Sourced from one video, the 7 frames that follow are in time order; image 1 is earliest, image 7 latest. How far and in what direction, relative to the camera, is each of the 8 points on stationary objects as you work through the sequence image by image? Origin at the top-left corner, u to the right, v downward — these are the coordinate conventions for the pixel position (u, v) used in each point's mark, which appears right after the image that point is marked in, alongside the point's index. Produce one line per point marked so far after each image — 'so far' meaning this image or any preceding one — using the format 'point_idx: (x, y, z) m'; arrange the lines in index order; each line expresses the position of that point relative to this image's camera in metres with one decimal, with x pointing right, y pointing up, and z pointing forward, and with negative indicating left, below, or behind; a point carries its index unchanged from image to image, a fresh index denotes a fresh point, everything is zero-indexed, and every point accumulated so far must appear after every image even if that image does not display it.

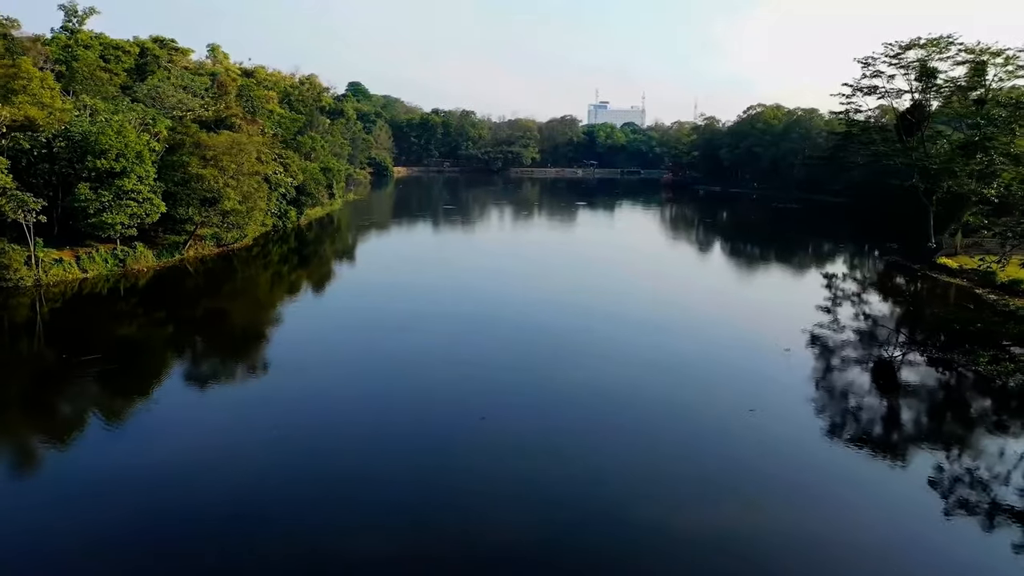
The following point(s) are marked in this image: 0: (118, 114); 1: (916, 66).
0: (-10.9, +4.8, +18.3) m
1: (+10.3, +5.7, +17.0) m
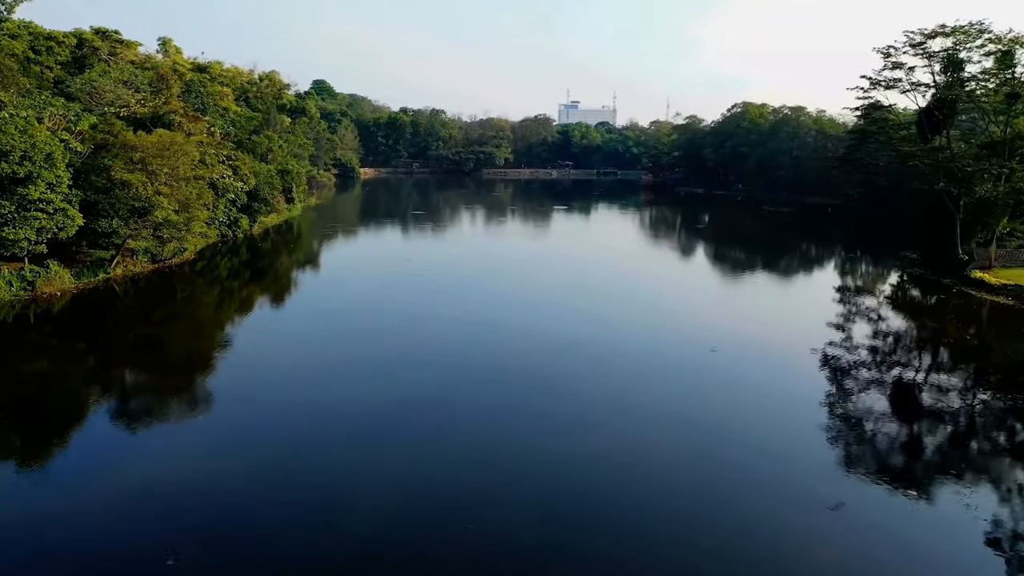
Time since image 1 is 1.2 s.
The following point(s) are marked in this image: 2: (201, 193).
0: (-11.4, +4.2, +15.6) m
1: (+9.9, +5.3, +15.3) m
2: (-8.9, +2.7, +18.7) m
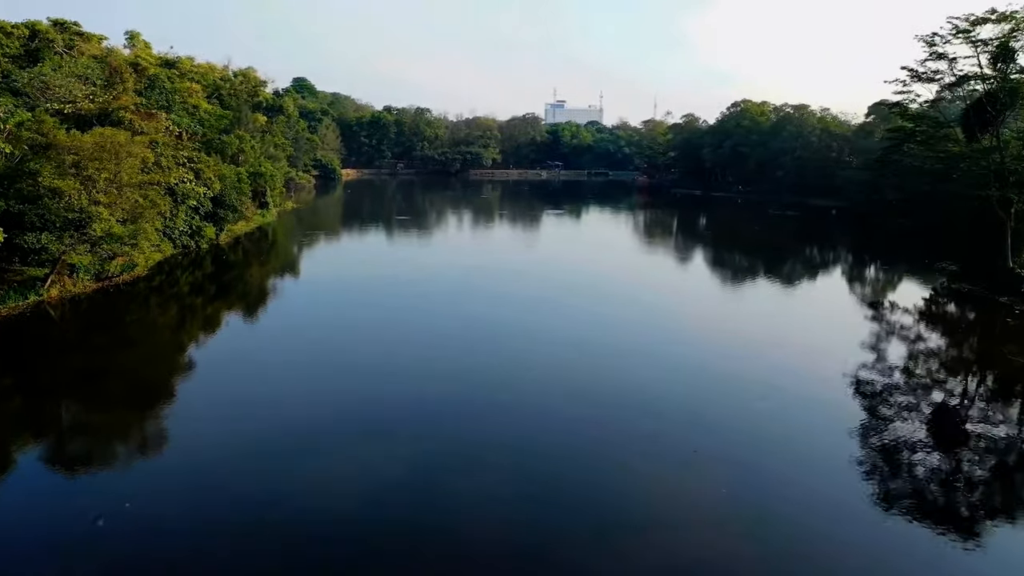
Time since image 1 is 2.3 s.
0: (-11.4, +3.7, +13.5) m
1: (+9.8, +5.0, +13.6) m
2: (-9.0, +2.2, +16.7) m
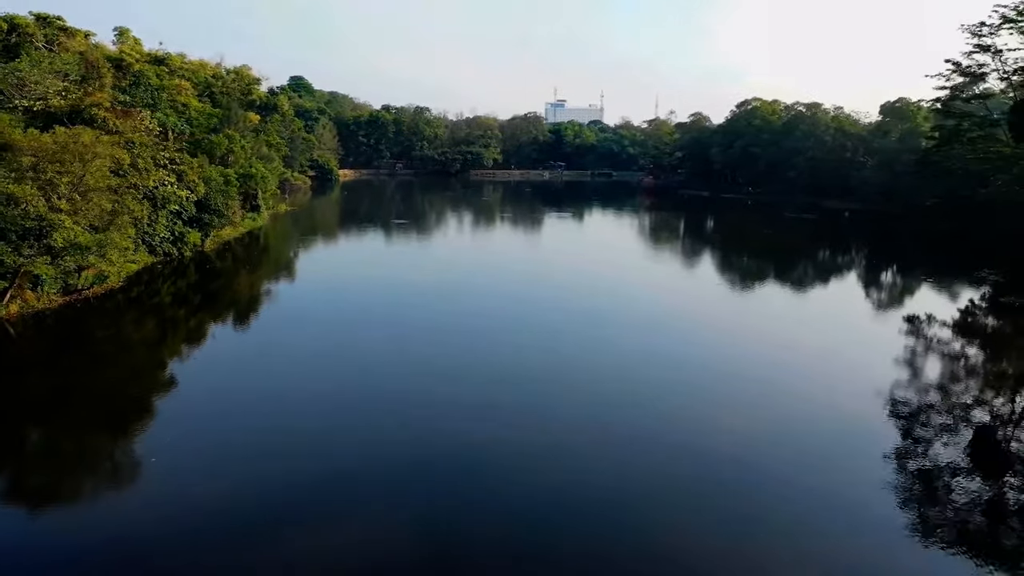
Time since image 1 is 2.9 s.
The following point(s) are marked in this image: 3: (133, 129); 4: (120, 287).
0: (-11.3, +3.5, +12.3) m
1: (+9.9, +4.7, +12.4) m
2: (-8.9, +1.9, +15.4) m
3: (-9.7, +4.1, +17.1) m
4: (-10.7, 0.0, +18.1) m
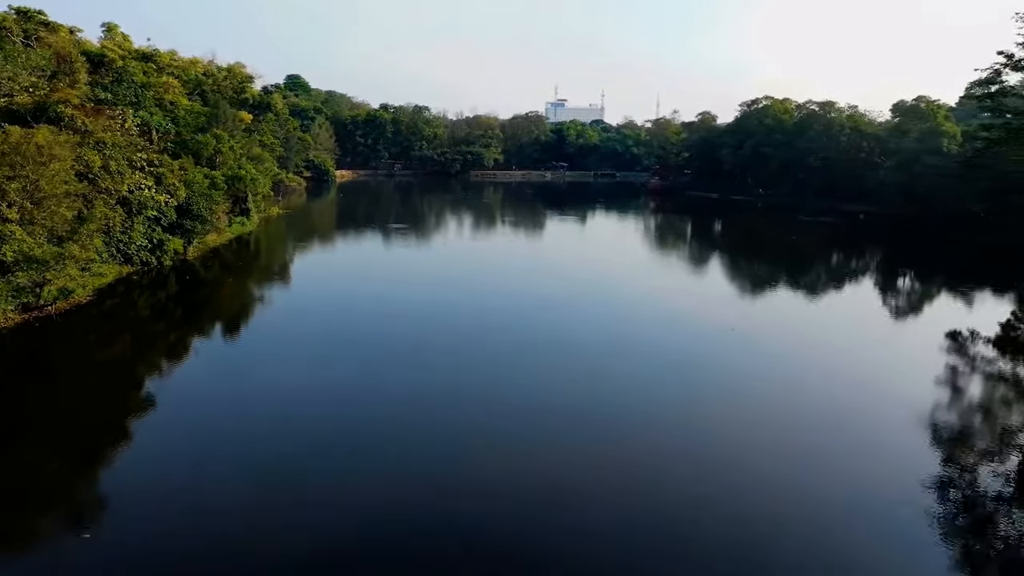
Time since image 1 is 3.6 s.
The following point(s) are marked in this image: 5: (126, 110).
0: (-11.2, +3.2, +11.0) m
1: (+10.1, +4.4, +11.2) m
2: (-8.8, +1.6, +14.2) m
3: (-9.6, +3.8, +15.8) m
4: (-10.6, -0.3, +16.9) m
5: (-11.2, +5.2, +19.4) m
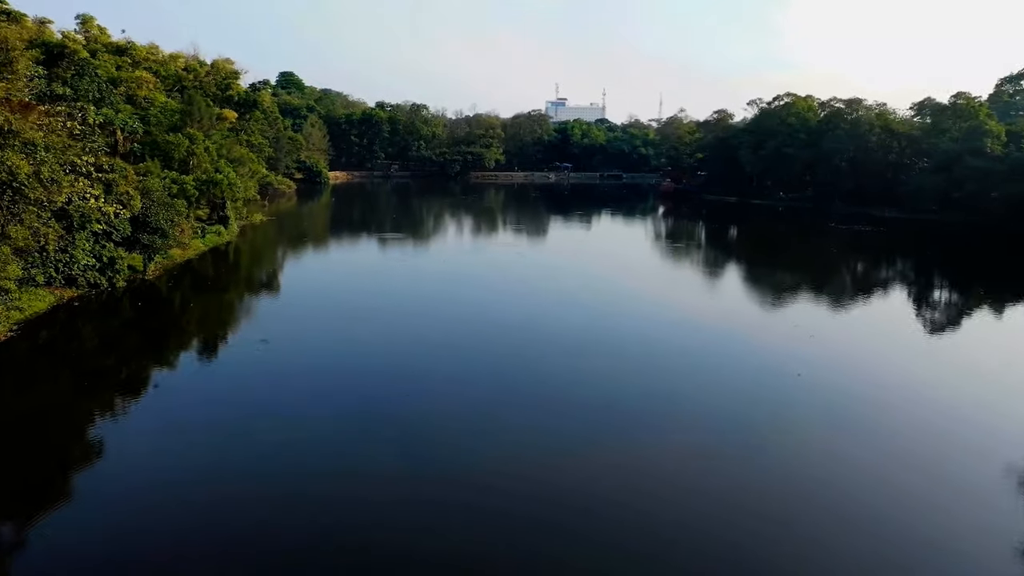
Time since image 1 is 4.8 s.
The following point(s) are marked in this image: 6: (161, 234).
0: (-11.0, +2.7, +8.8) m
1: (+10.3, +3.9, +9.0) m
2: (-8.6, +1.1, +12.0) m
3: (-9.4, +3.3, +13.6) m
4: (-10.3, -0.8, +14.6) m
5: (-11.0, +4.7, +17.1) m
6: (-9.5, +1.7, +18.8) m
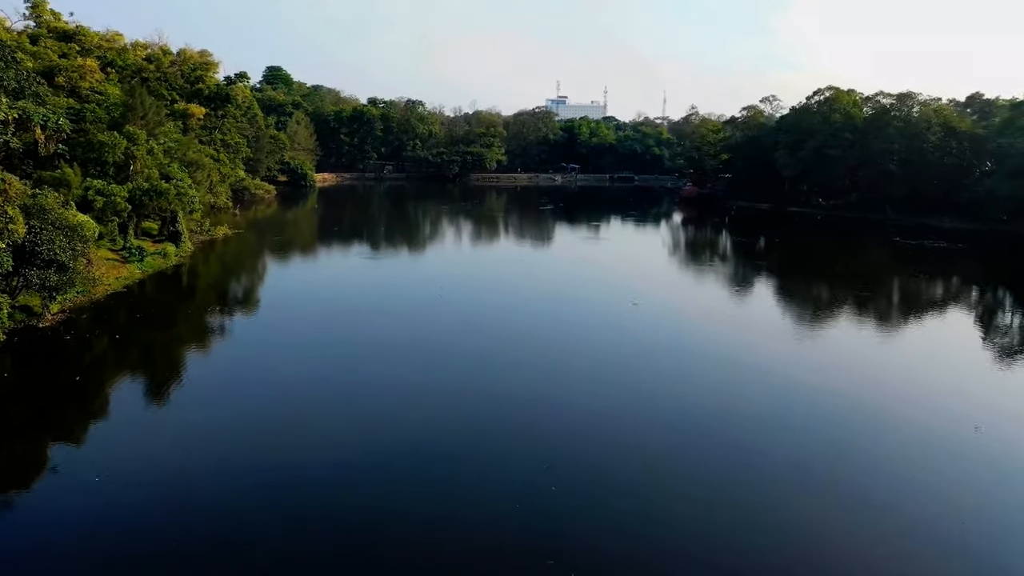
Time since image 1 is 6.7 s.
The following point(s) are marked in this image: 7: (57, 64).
0: (-10.7, +1.8, +5.2) m
1: (+10.6, +3.1, +5.4) m
2: (-8.3, +0.3, +8.4) m
3: (-9.1, +2.5, +10.0) m
4: (-10.1, -1.6, +11.0) m
5: (-10.7, +3.9, +13.5) m
6: (-9.3, +0.9, +15.2) m
7: (-13.3, +6.6, +19.5) m
